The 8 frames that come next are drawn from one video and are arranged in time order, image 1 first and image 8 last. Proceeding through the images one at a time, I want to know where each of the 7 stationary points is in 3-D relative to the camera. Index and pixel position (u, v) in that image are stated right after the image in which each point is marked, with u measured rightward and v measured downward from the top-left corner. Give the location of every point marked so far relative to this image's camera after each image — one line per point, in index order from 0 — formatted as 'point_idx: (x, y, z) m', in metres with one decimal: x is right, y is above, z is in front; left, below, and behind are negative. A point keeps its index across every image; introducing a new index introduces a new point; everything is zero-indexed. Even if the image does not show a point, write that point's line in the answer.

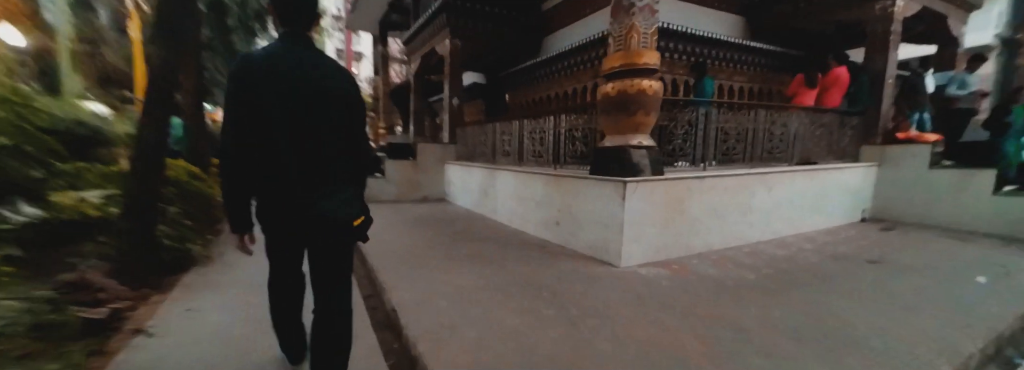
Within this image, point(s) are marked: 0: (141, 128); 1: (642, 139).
0: (-2.8, +0.4, +2.8) m
1: (+1.1, +0.4, +3.2) m
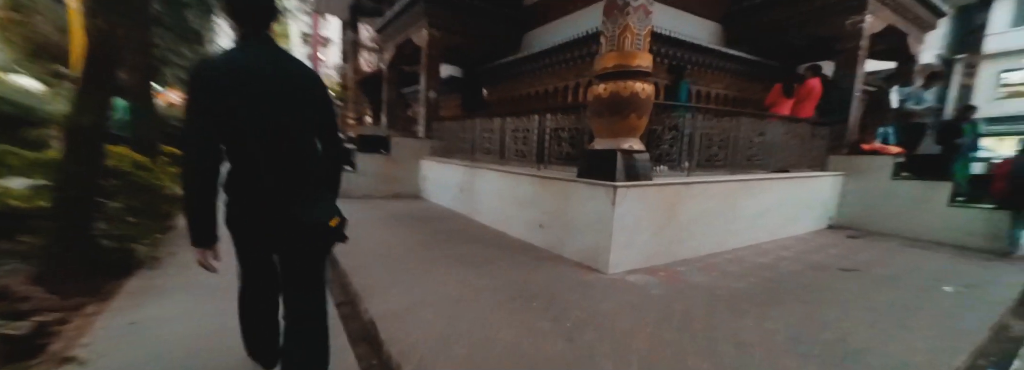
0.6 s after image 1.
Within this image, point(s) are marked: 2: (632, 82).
0: (-2.8, +0.5, +2.4) m
1: (+1.0, +0.4, +3.1) m
2: (+0.9, +0.8, +3.0) m
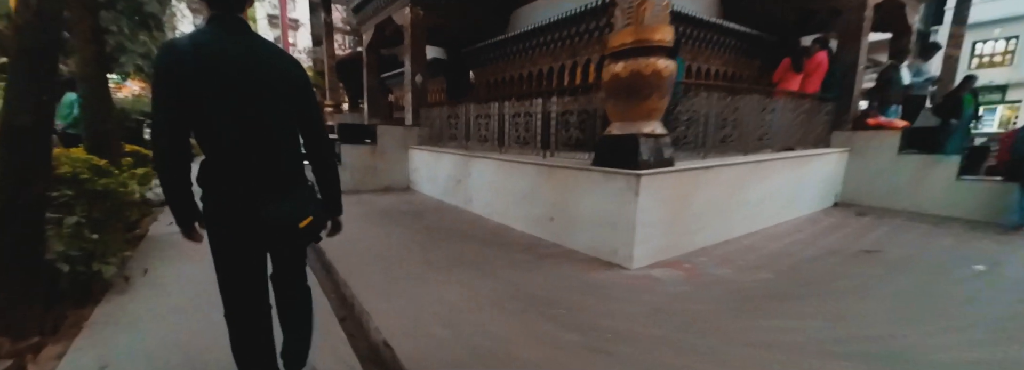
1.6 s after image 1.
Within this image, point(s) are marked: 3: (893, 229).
0: (-2.7, +0.4, +2.0) m
1: (+1.1, +0.5, +2.9) m
2: (+1.0, +0.9, +2.7) m
3: (+4.2, -0.5, +4.0) m
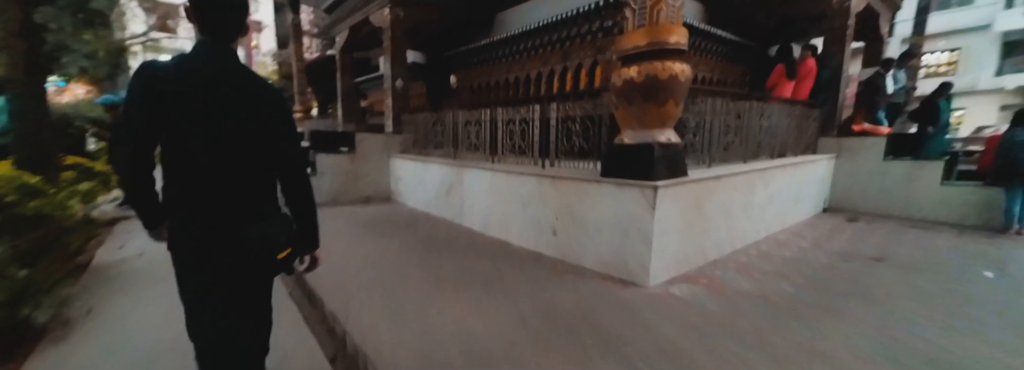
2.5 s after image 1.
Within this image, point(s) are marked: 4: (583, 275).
0: (-2.6, +0.3, +1.6) m
1: (+1.2, +0.4, +2.7) m
2: (+1.1, +0.8, +2.5) m
3: (+4.1, -0.5, +4.1) m
4: (+0.6, -0.7, +3.0) m
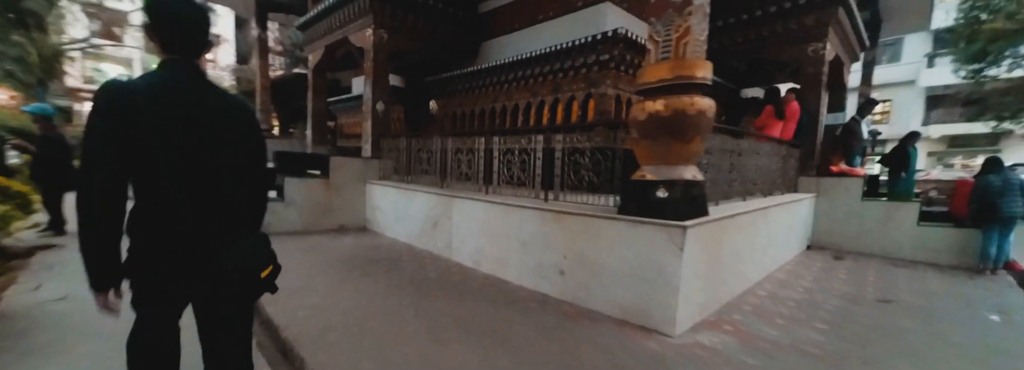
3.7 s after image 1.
0: (-2.4, +0.2, +1.1) m
1: (+1.3, +0.1, +2.6) m
2: (+1.2, +0.6, +2.4) m
3: (+4.1, -1.0, +4.1) m
4: (+0.7, -1.0, +2.8) m
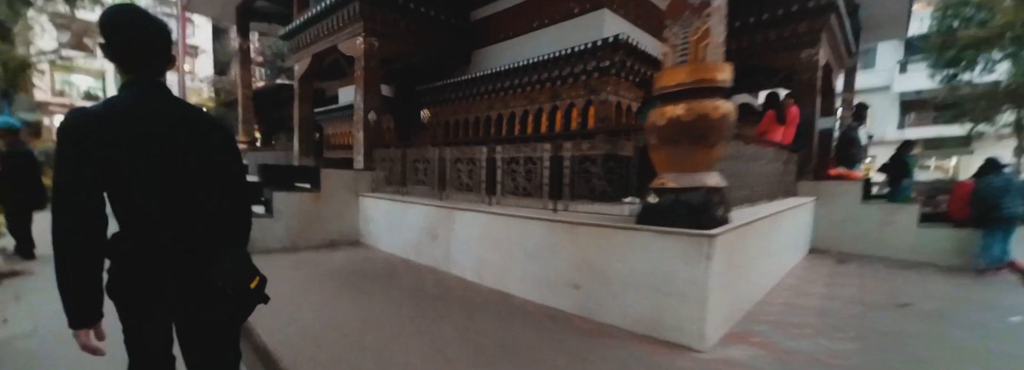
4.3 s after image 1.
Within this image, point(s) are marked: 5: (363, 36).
0: (-2.2, +0.1, +0.9) m
1: (+1.4, 0.0, +2.5) m
2: (+1.3, +0.5, +2.4) m
3: (+4.2, -1.0, +4.1) m
4: (+0.8, -1.1, +2.6) m
5: (-2.4, +2.4, +6.0) m
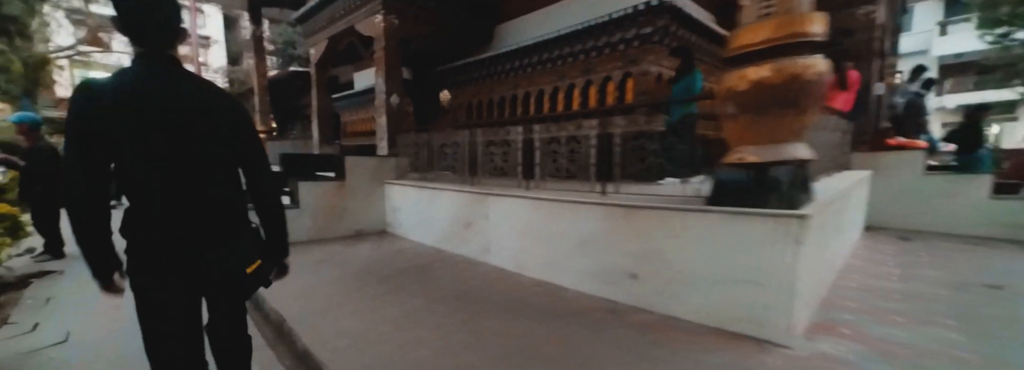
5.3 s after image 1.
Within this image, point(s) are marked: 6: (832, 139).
0: (-1.9, +0.1, +0.7) m
1: (+1.7, +0.2, +2.2) m
2: (+1.6, +0.7, +2.0) m
3: (+4.6, -0.7, +3.8) m
4: (+1.2, -0.9, +2.4) m
5: (-2.0, +2.6, +5.7) m
6: (+3.7, +0.5, +4.3) m
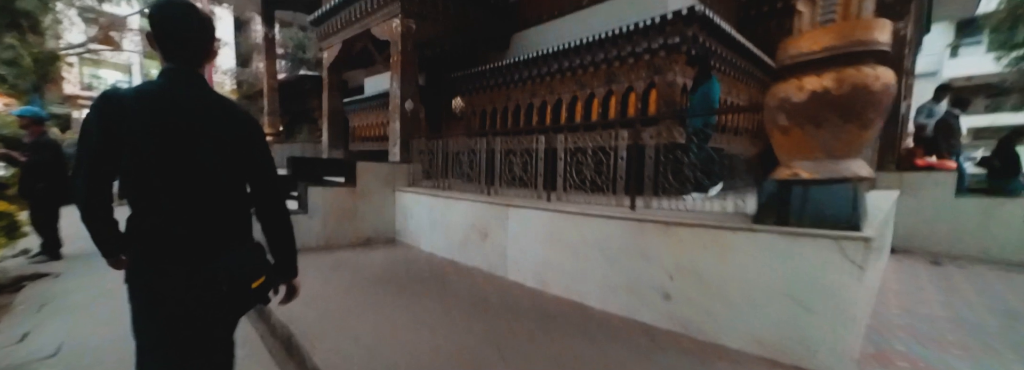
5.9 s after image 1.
0: (-1.7, +0.1, +0.6) m
1: (+1.9, +0.1, +2.0) m
2: (+1.8, +0.6, +1.9) m
3: (+4.8, -0.9, +3.6) m
4: (+1.3, -1.0, +2.2) m
5: (-1.7, +2.5, +5.6) m
6: (+3.9, +0.3, +4.1) m
